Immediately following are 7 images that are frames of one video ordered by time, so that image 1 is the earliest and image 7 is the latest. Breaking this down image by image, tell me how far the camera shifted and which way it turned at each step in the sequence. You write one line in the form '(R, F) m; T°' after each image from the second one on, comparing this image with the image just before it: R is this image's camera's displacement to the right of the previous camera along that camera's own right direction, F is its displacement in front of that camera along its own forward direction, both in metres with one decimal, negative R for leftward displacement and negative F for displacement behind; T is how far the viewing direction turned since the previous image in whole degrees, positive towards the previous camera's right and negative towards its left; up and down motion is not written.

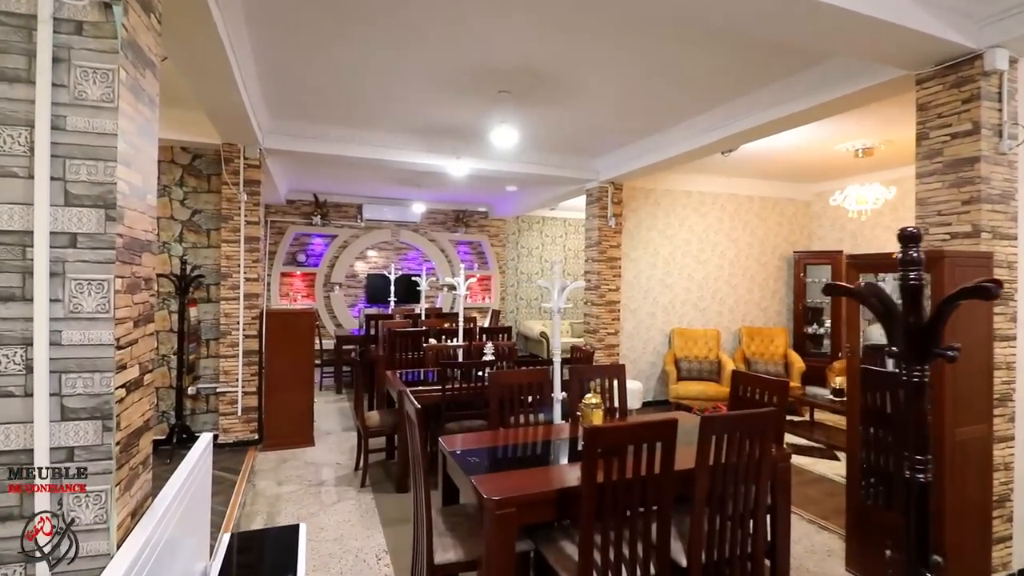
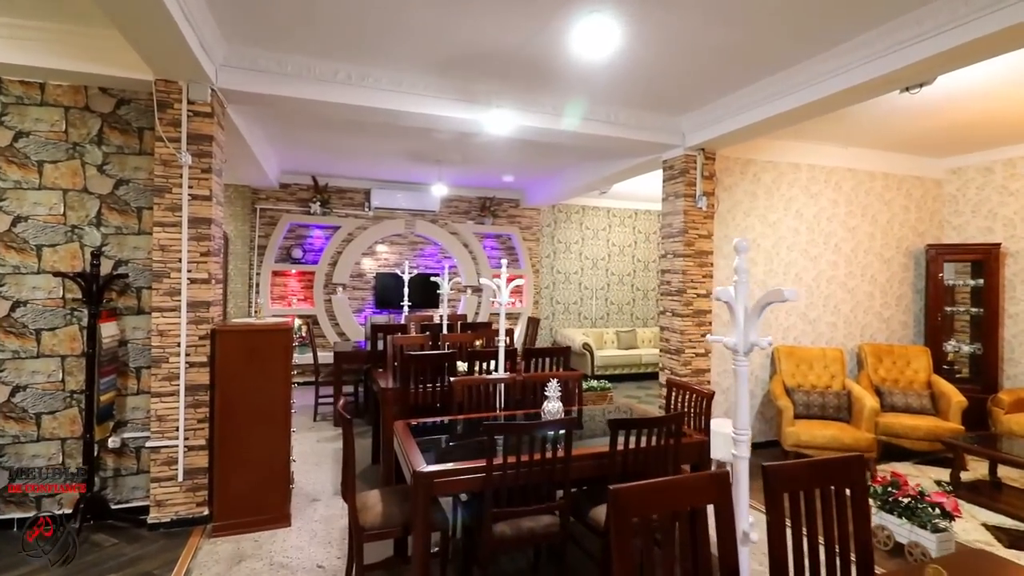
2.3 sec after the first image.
(-0.3, +1.5) m; -1°
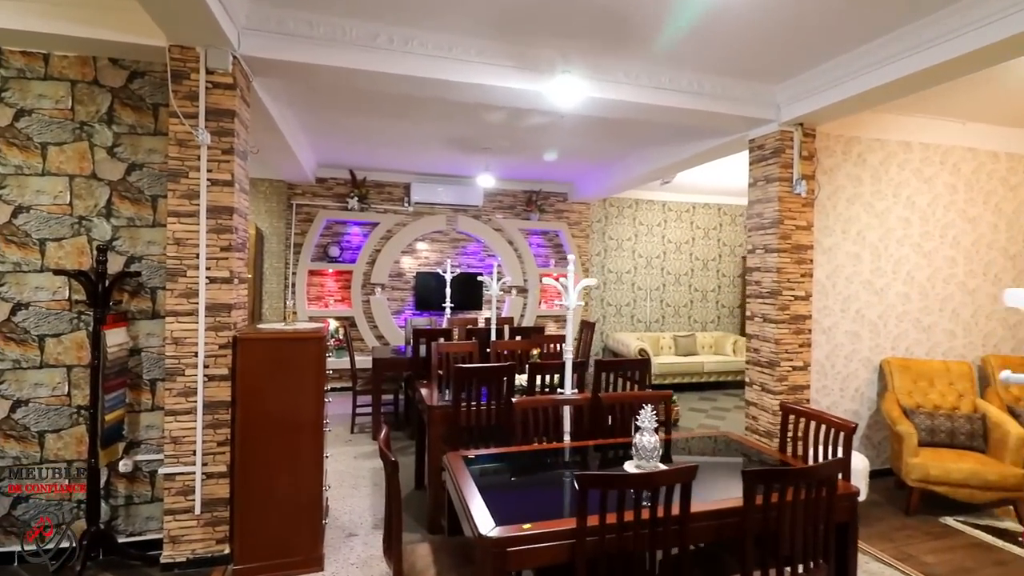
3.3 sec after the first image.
(-0.2, +0.5) m; -4°
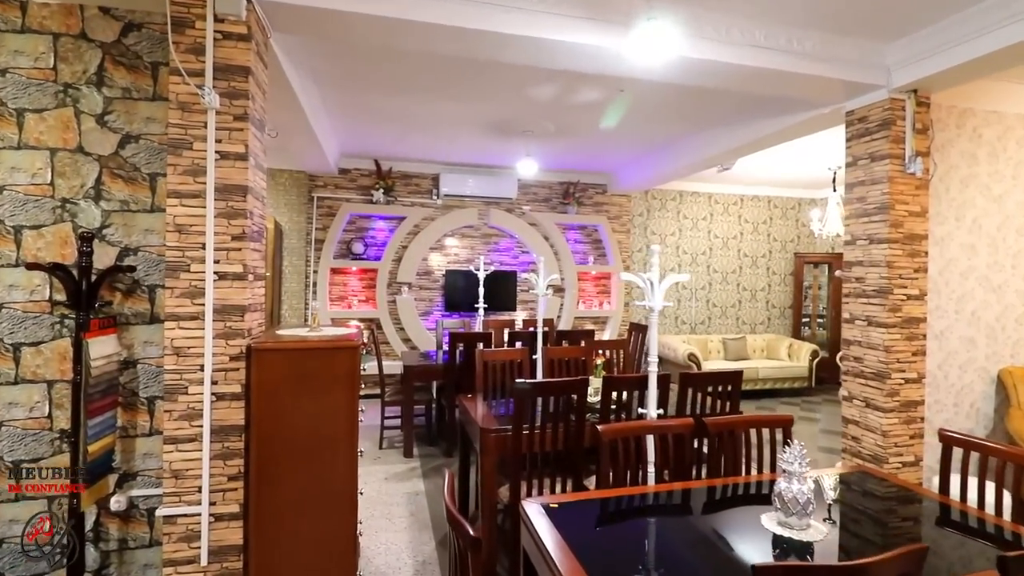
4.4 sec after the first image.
(-0.3, +0.5) m; -1°
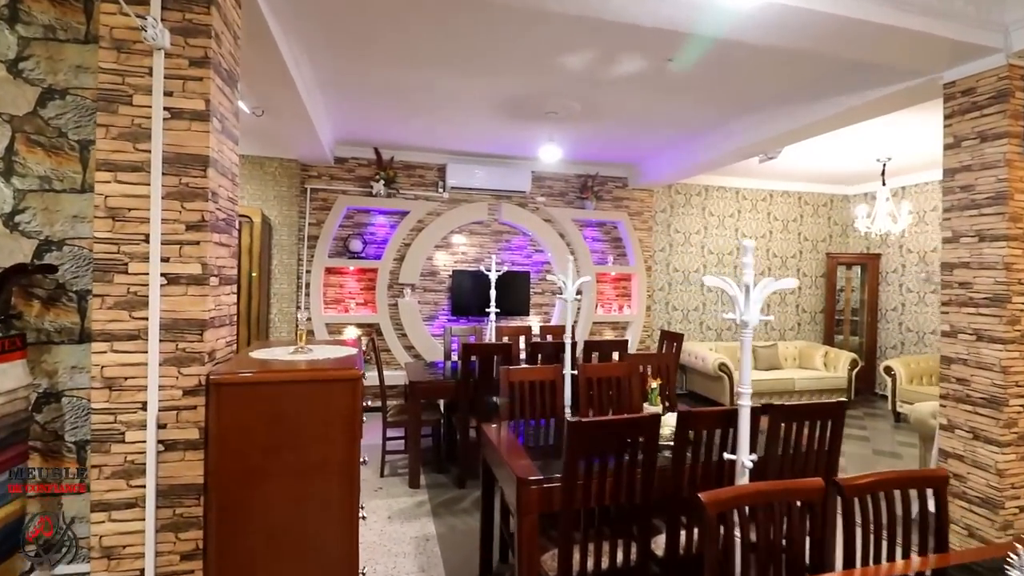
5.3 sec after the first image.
(-0.2, +0.6) m; 0°
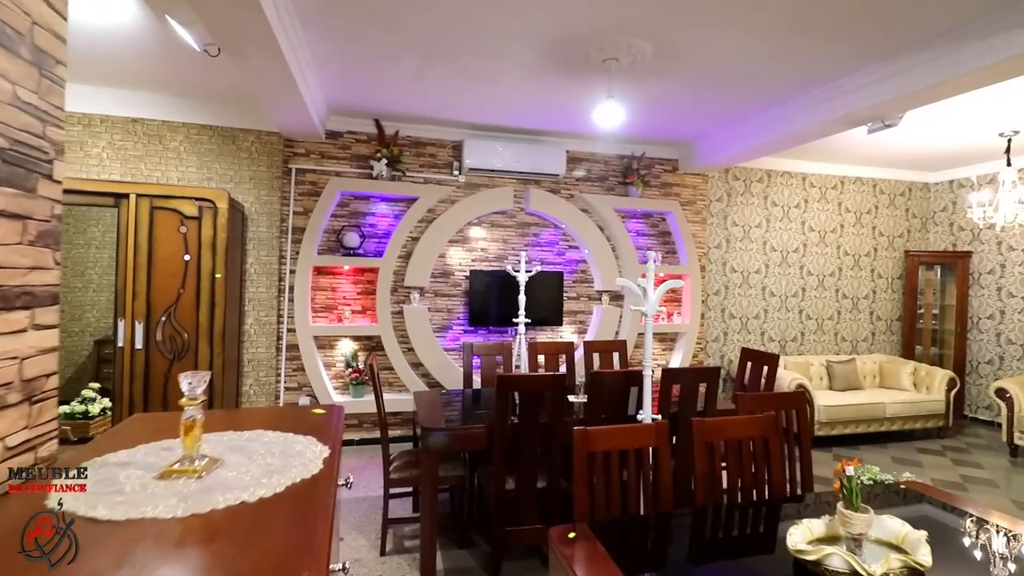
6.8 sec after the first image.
(-0.2, +1.0) m; 0°
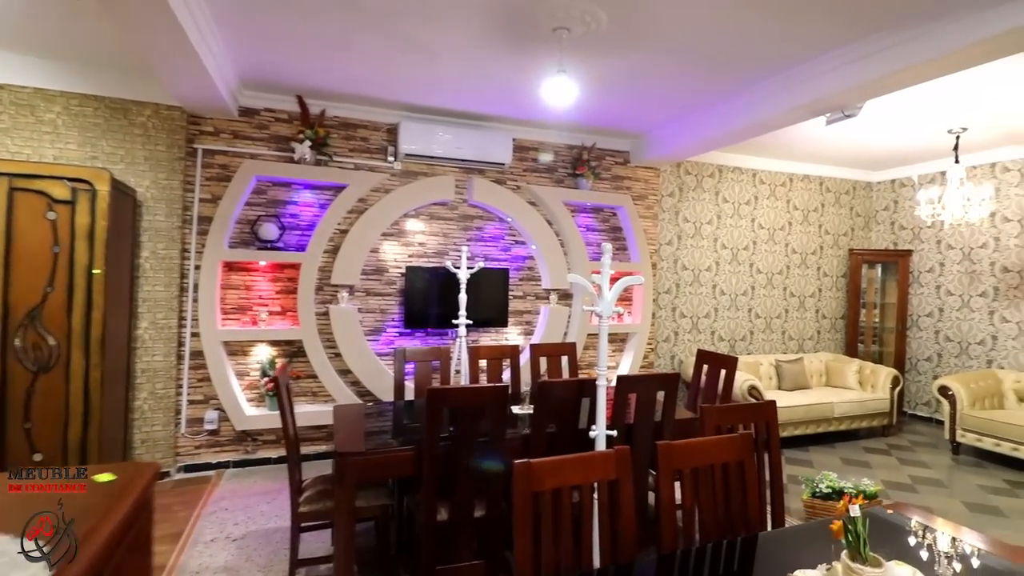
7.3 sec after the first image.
(+0.1, +0.4) m; +5°
